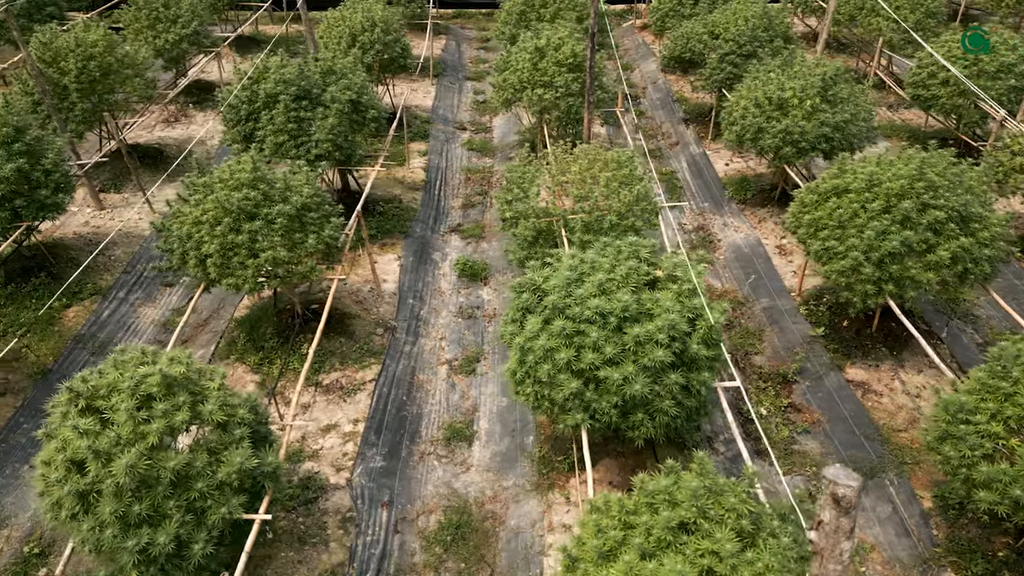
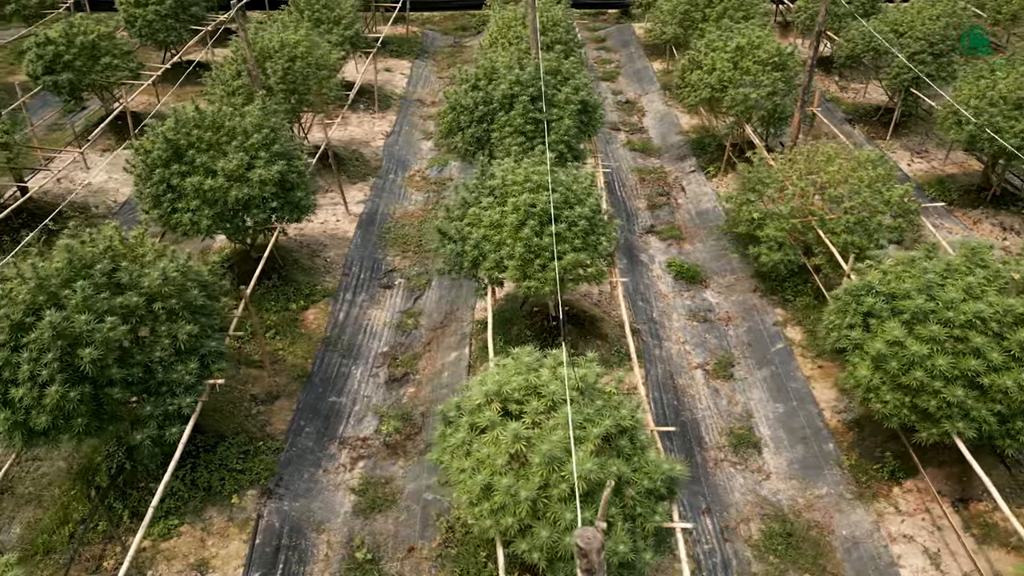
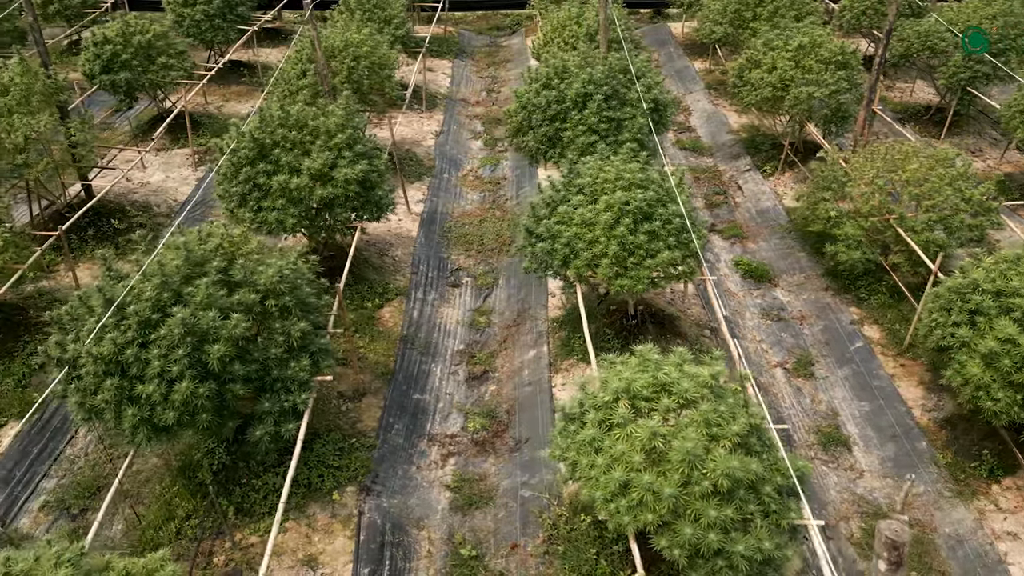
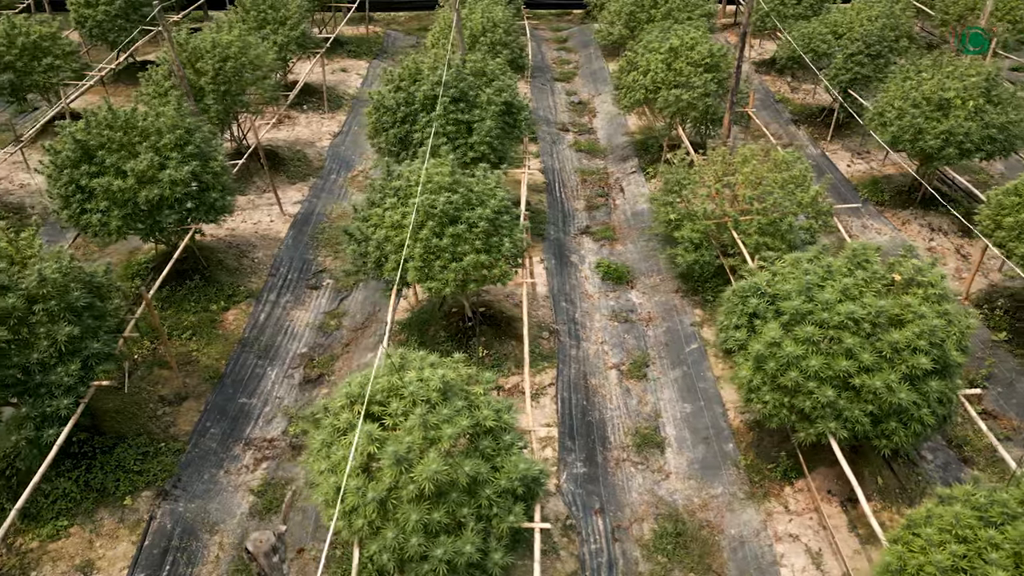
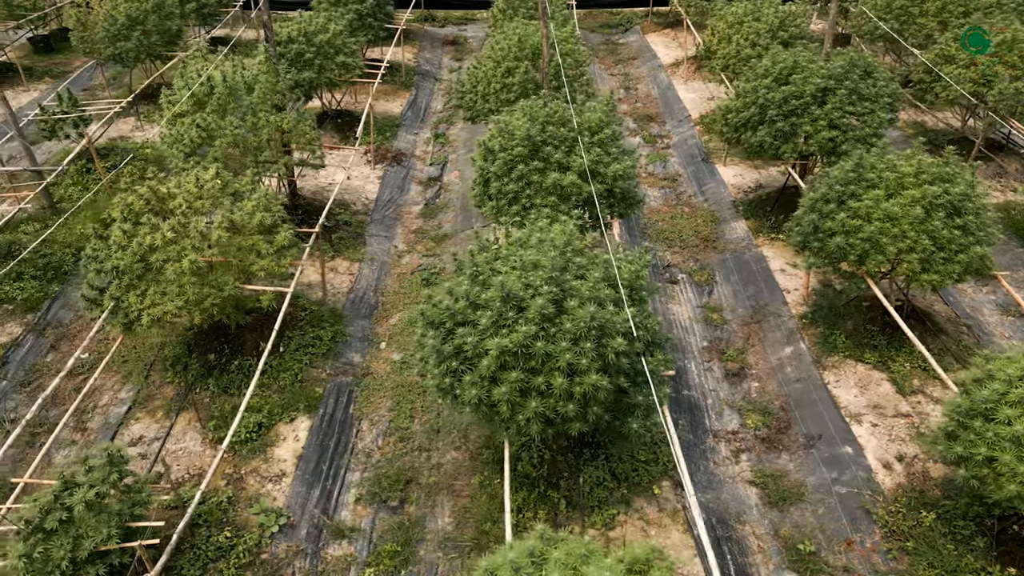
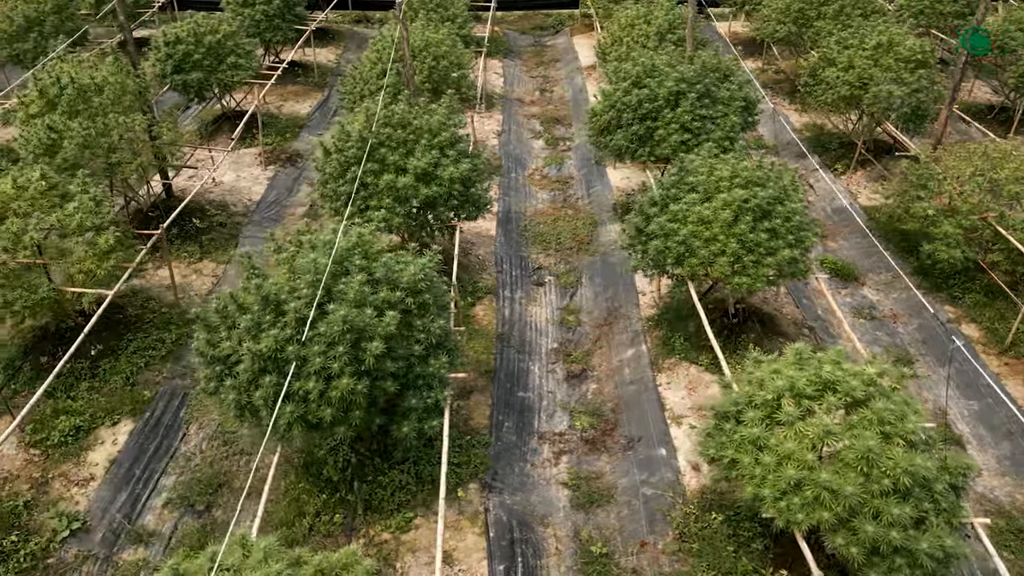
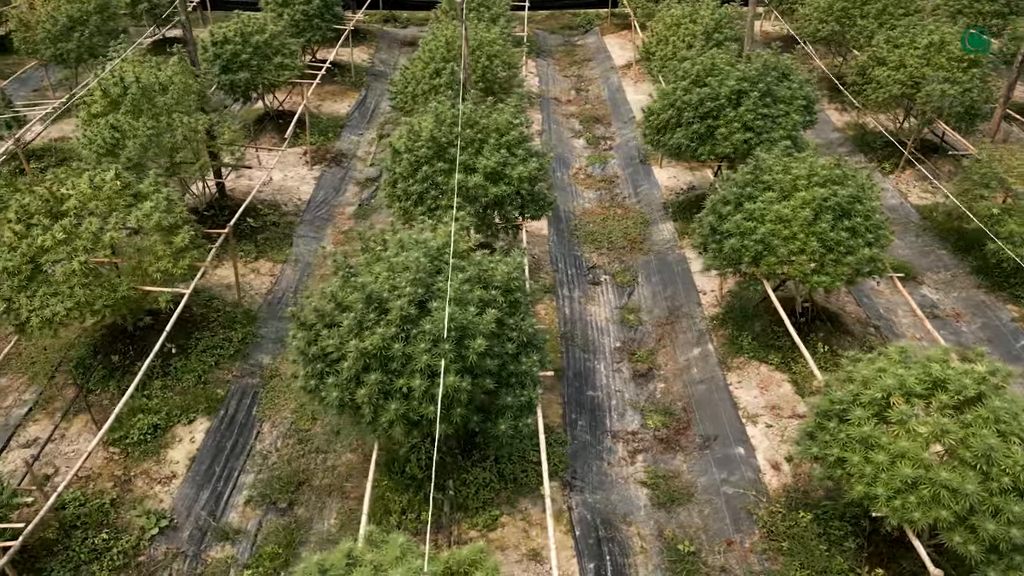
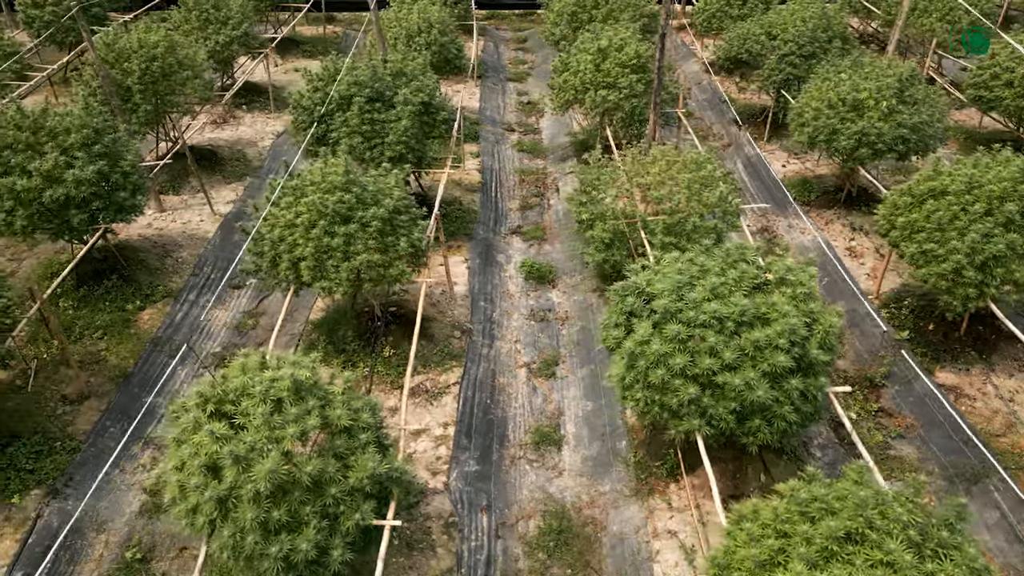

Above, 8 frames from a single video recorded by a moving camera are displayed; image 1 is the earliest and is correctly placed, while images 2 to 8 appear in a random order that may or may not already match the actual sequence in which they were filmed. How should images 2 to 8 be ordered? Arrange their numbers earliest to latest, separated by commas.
8, 4, 2, 3, 6, 7, 5
